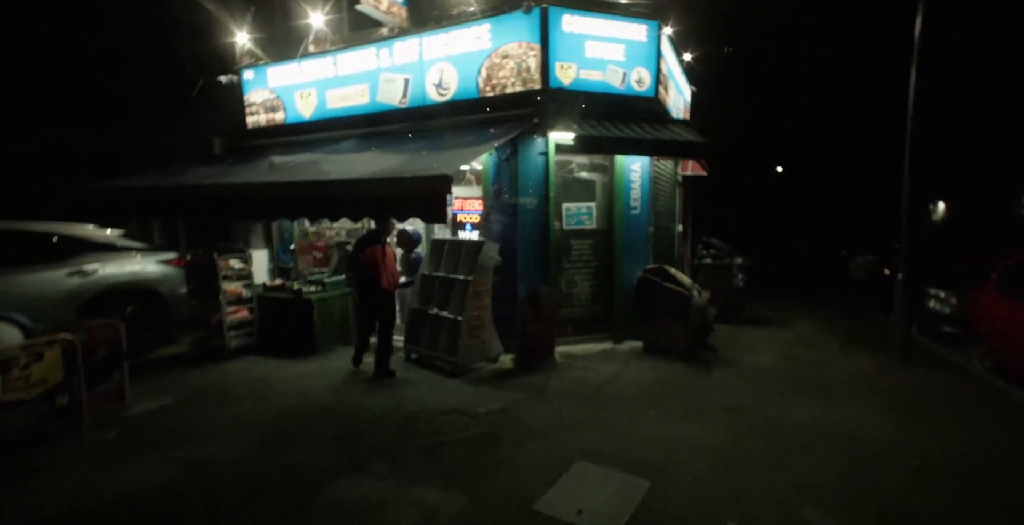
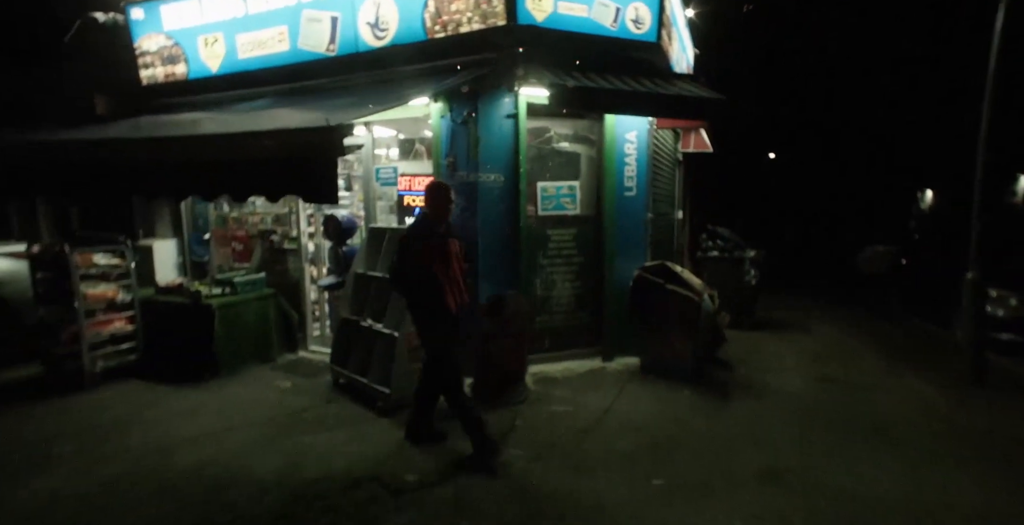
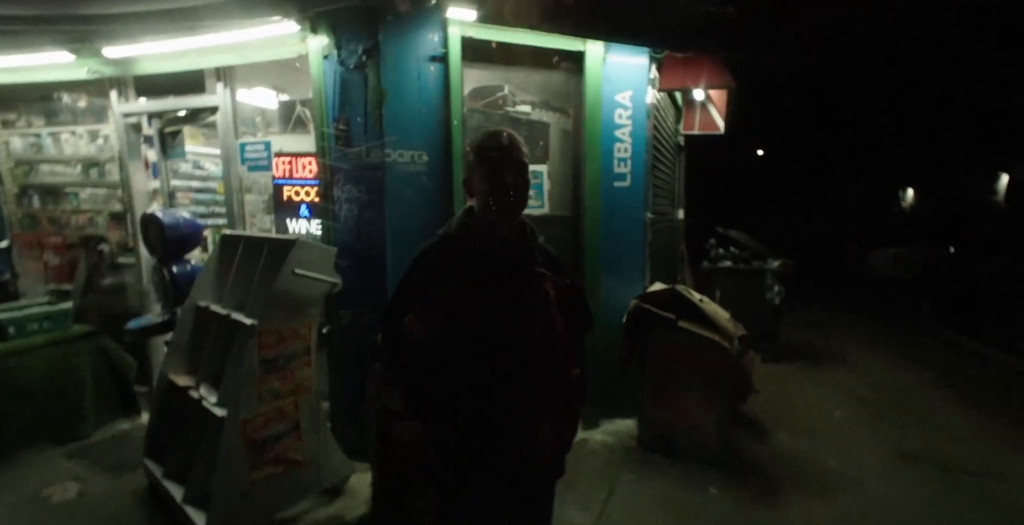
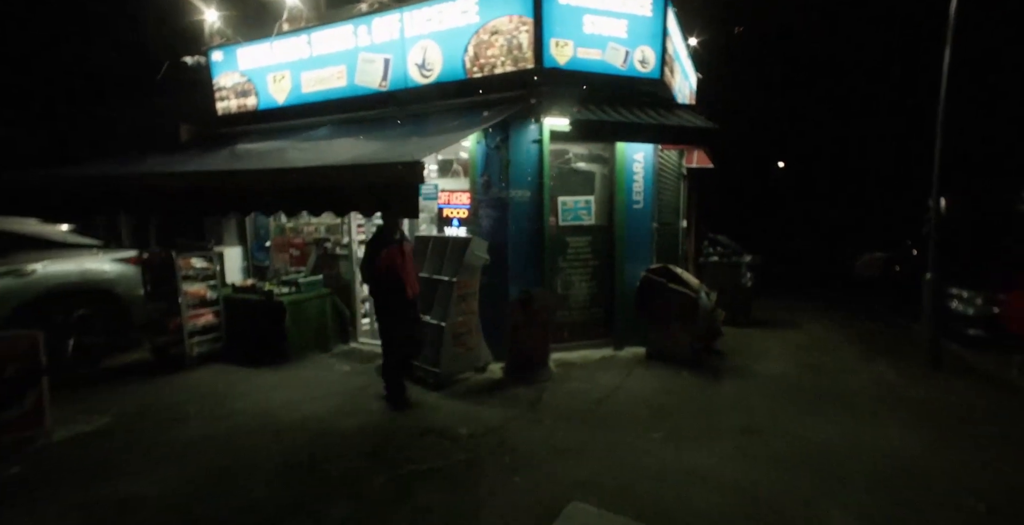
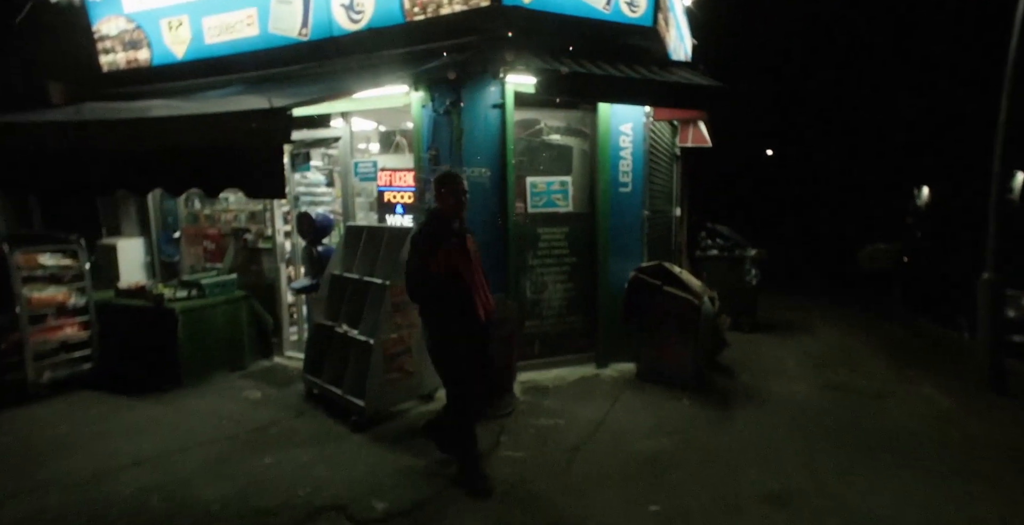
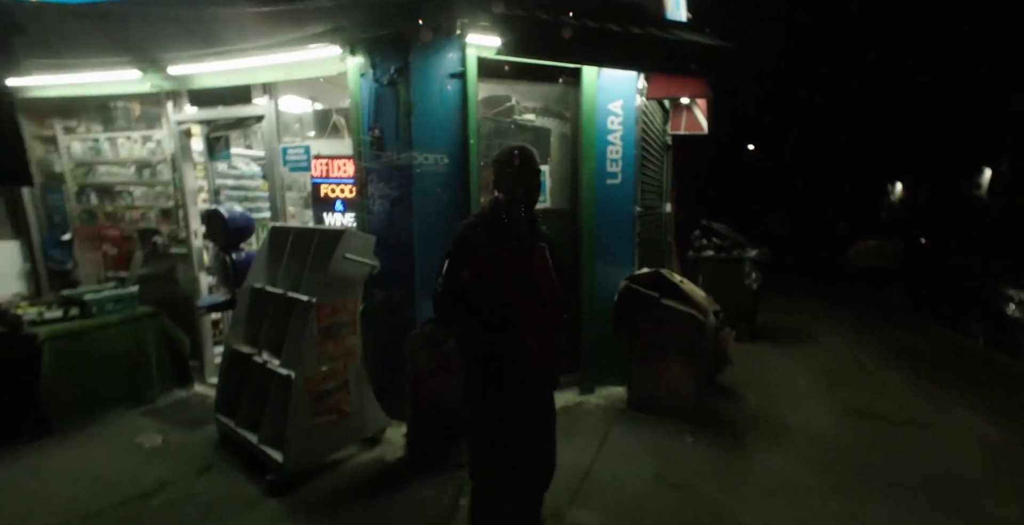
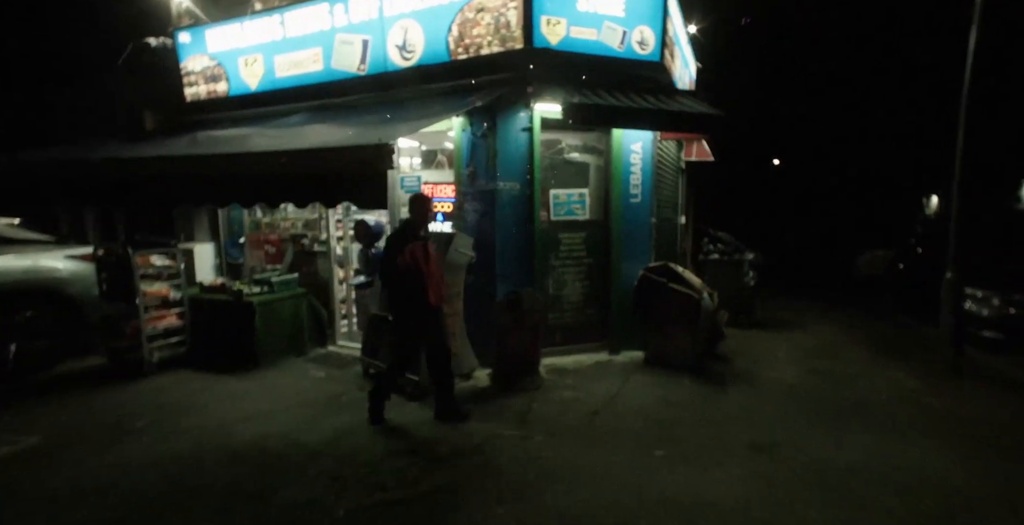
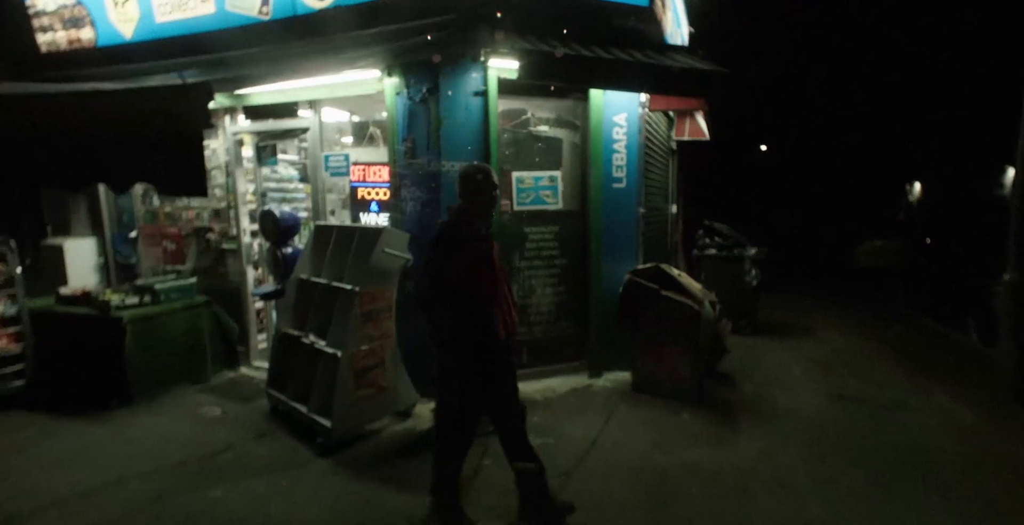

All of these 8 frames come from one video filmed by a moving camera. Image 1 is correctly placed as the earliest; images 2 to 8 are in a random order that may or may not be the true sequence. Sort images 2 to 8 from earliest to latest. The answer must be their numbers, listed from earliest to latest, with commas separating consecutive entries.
4, 7, 2, 5, 8, 6, 3
